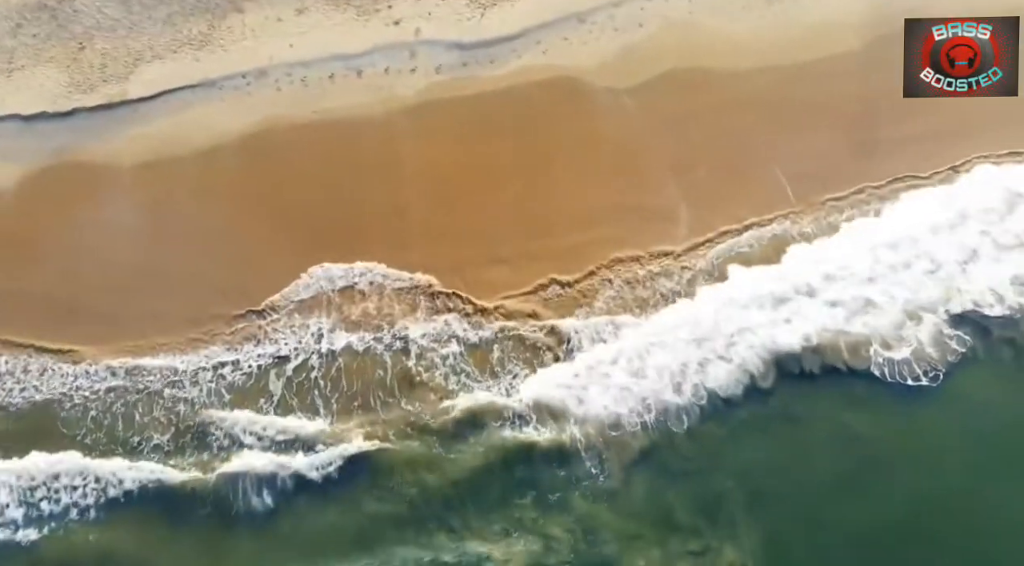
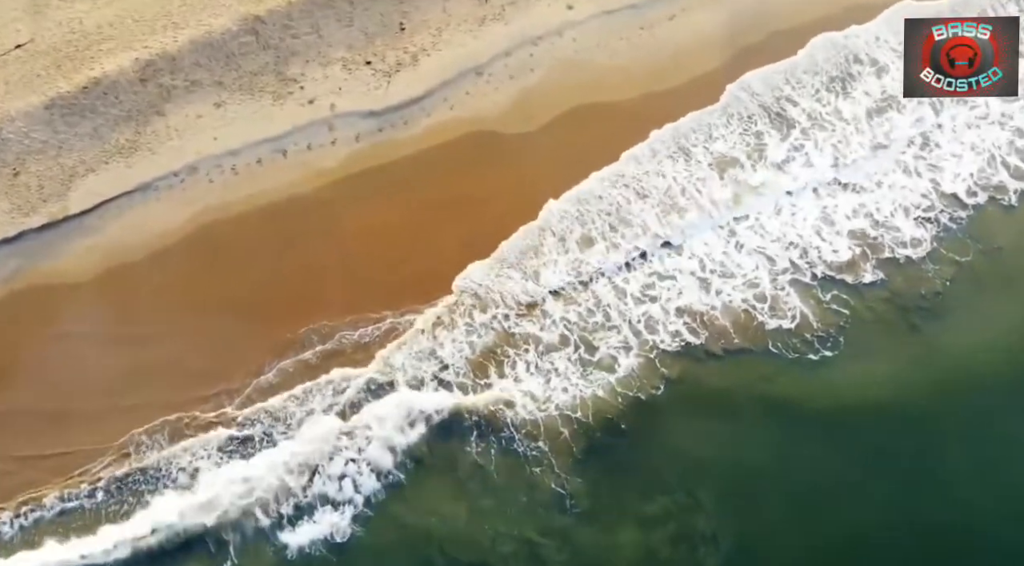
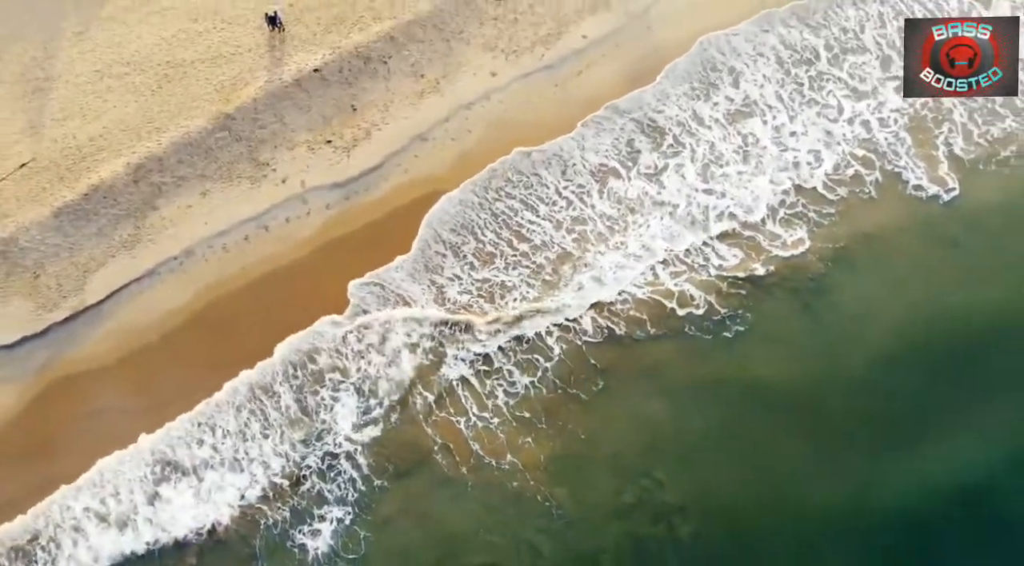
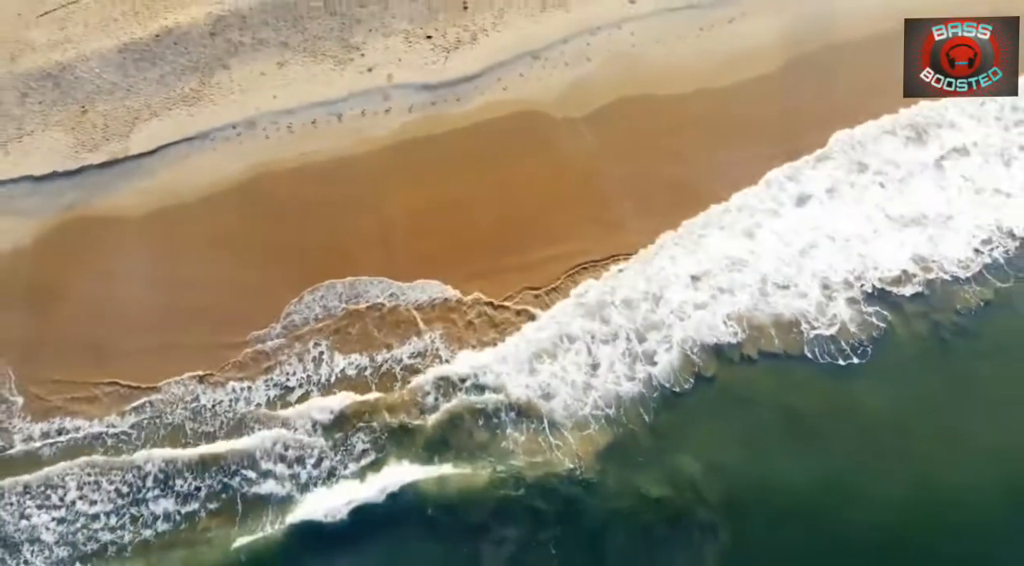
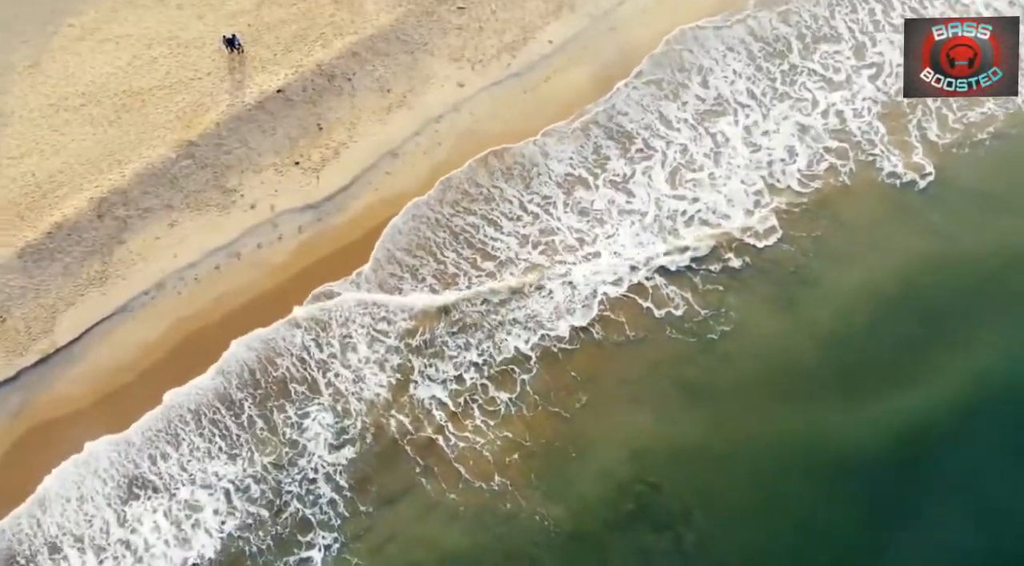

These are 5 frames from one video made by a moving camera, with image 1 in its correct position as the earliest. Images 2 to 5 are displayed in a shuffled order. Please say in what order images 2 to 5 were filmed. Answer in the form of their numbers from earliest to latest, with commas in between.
4, 2, 3, 5
